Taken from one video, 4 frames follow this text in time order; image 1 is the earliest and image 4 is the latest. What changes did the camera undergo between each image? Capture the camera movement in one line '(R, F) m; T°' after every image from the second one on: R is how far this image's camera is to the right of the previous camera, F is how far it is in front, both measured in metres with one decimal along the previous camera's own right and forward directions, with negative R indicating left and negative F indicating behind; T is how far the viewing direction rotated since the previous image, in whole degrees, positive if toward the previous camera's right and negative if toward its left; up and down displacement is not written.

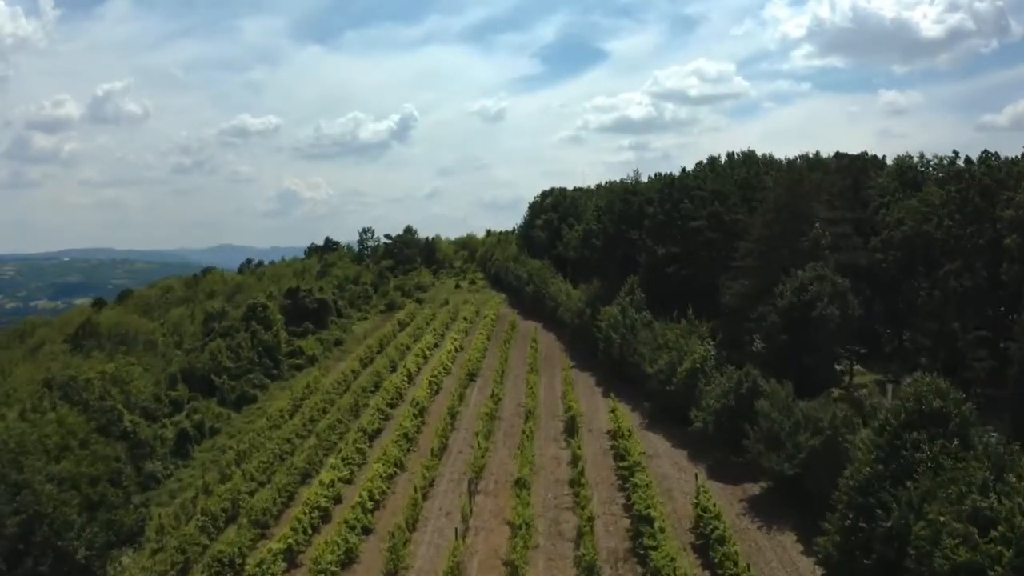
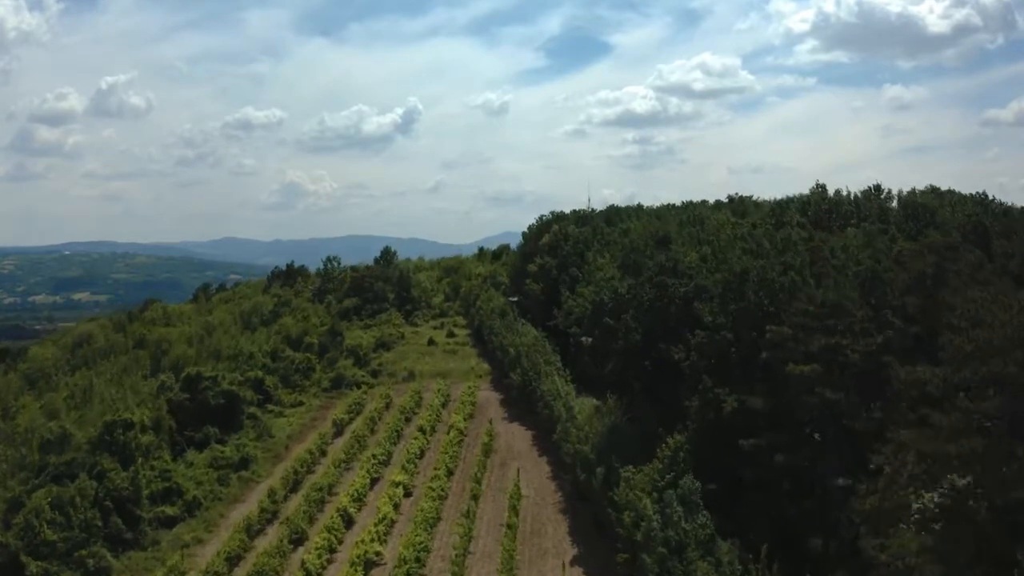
(+0.8, +14.6) m; 0°
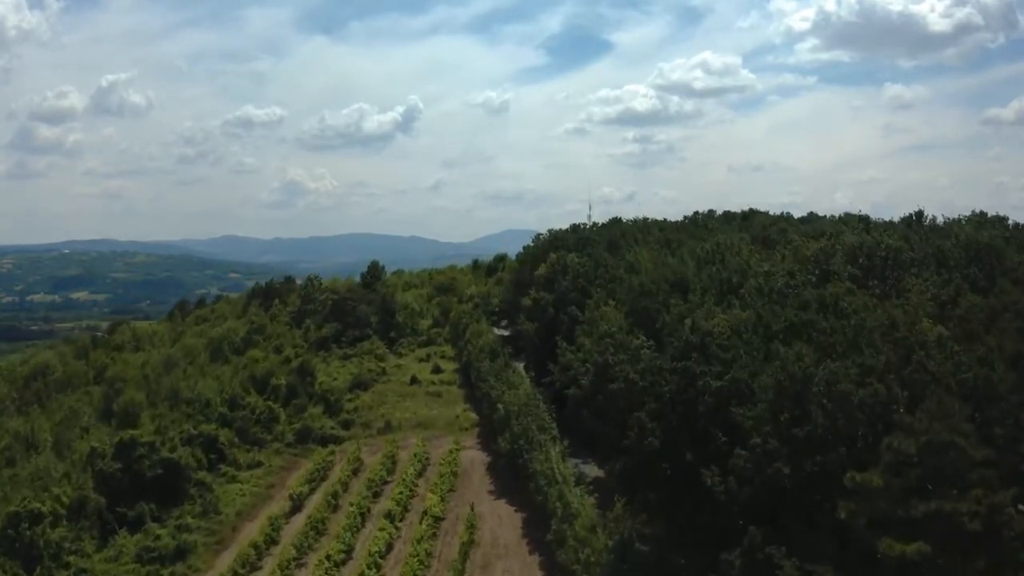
(+0.4, +5.9) m; 0°
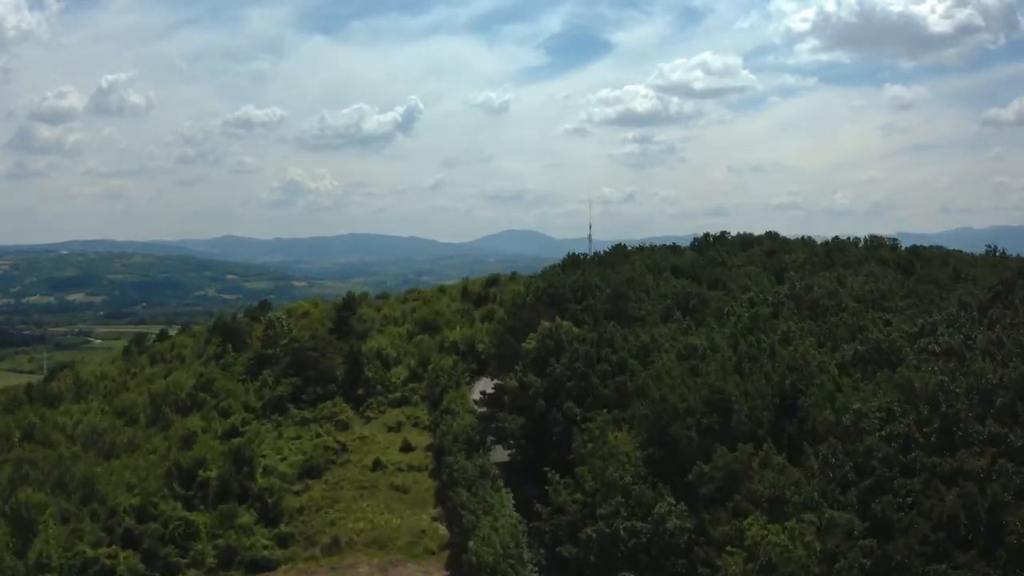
(+0.6, +9.1) m; 0°
